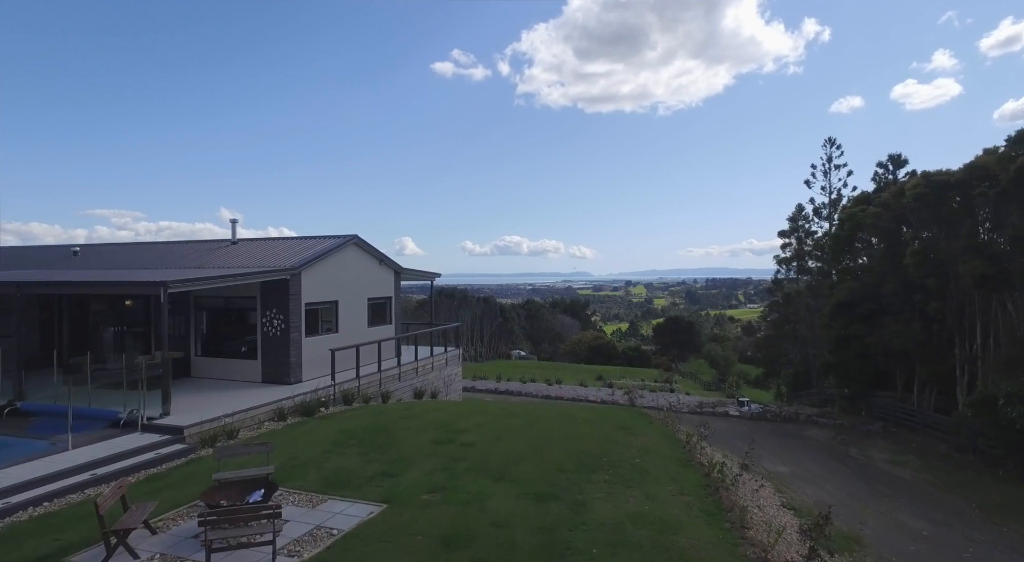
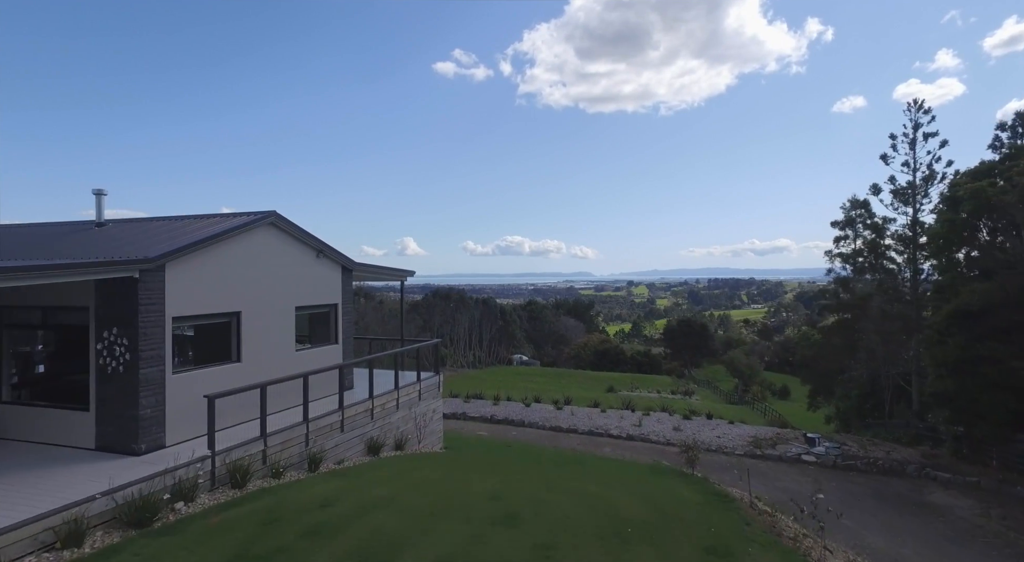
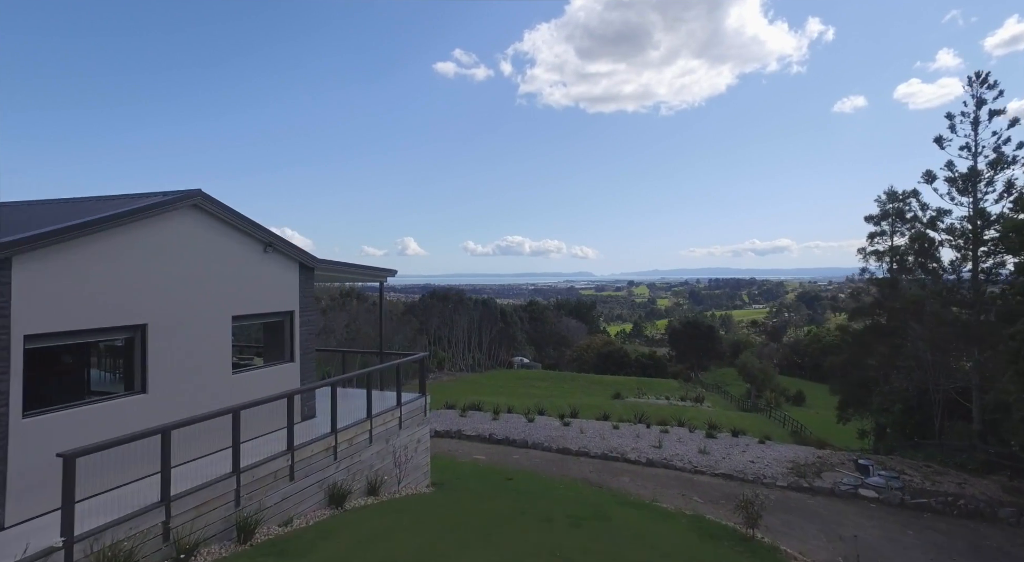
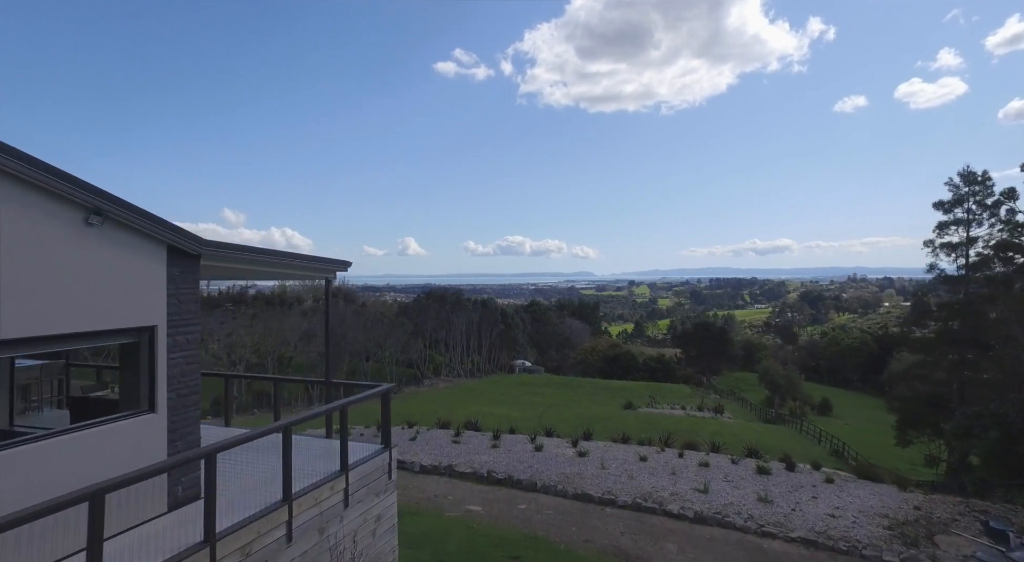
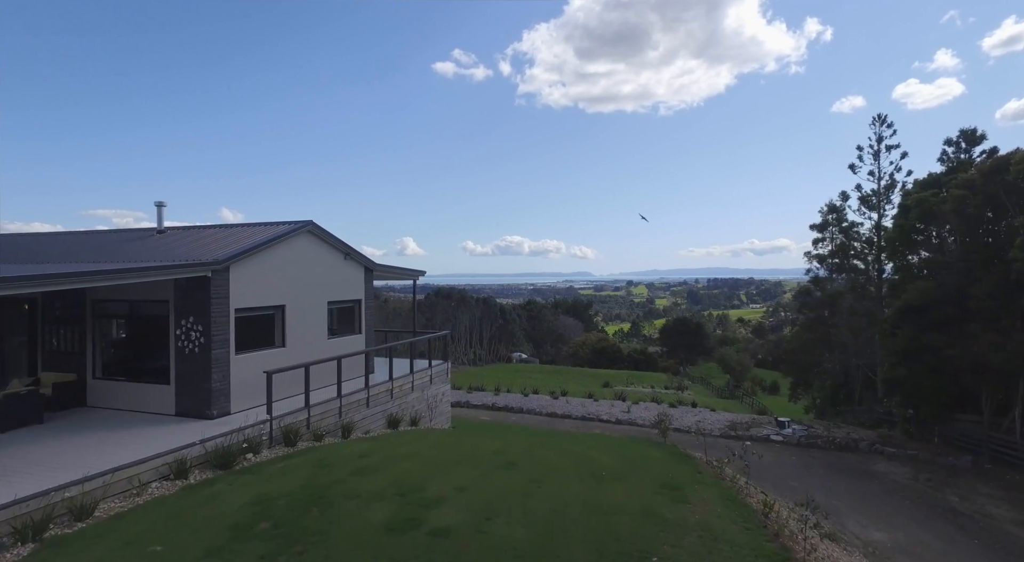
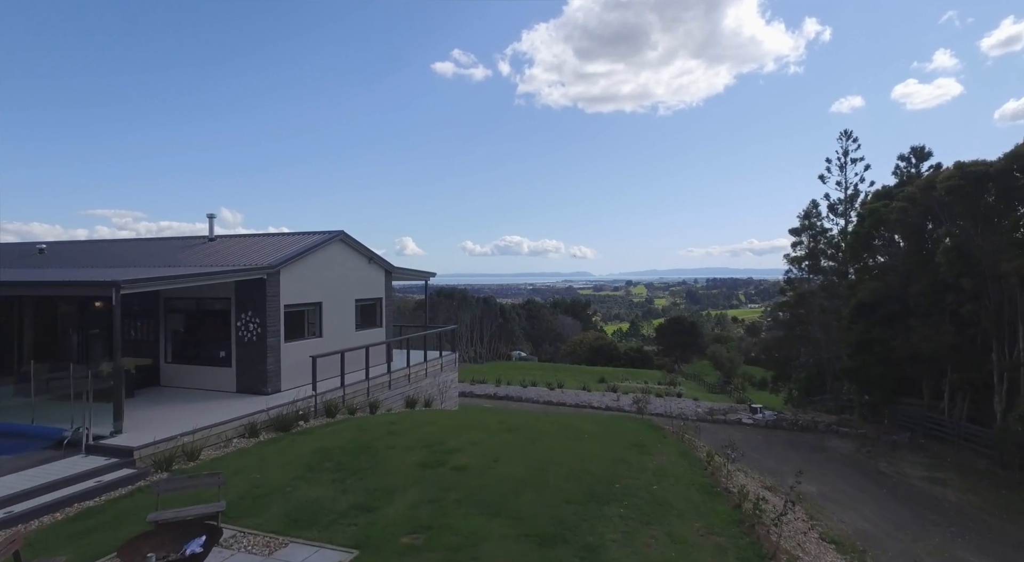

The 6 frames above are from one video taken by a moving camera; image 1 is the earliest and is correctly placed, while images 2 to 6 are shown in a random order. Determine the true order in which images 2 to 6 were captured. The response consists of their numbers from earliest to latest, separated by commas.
6, 5, 2, 3, 4
